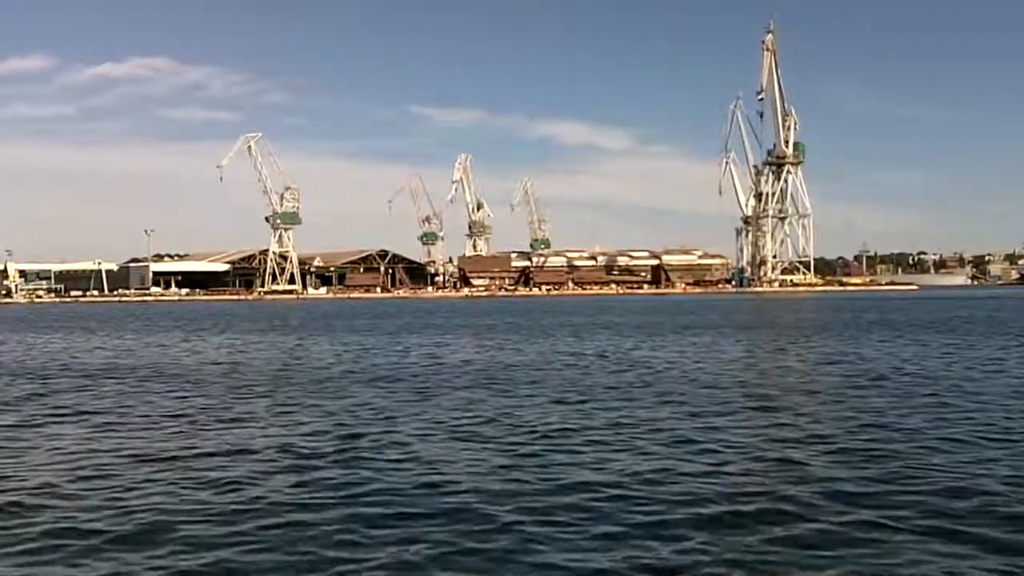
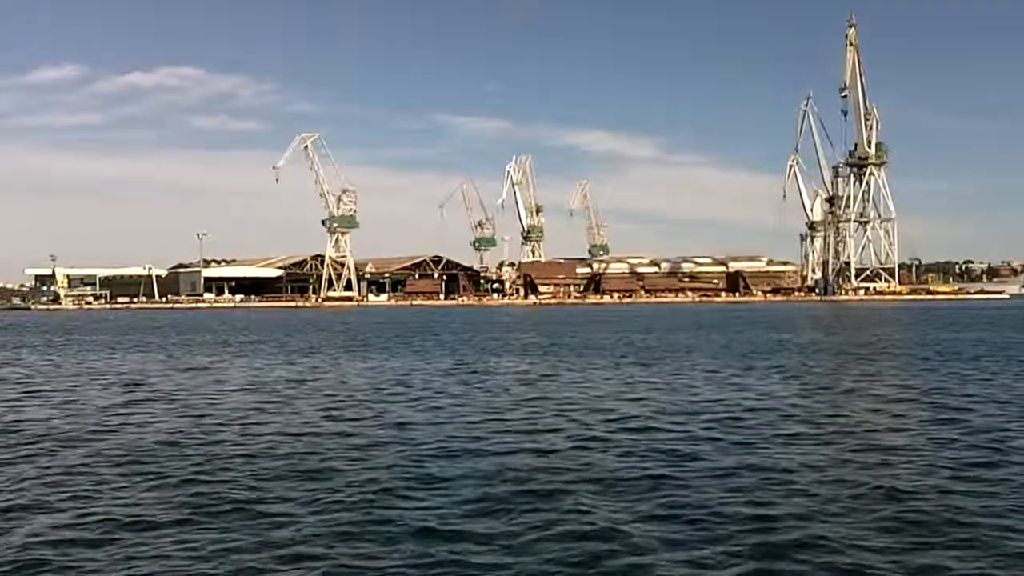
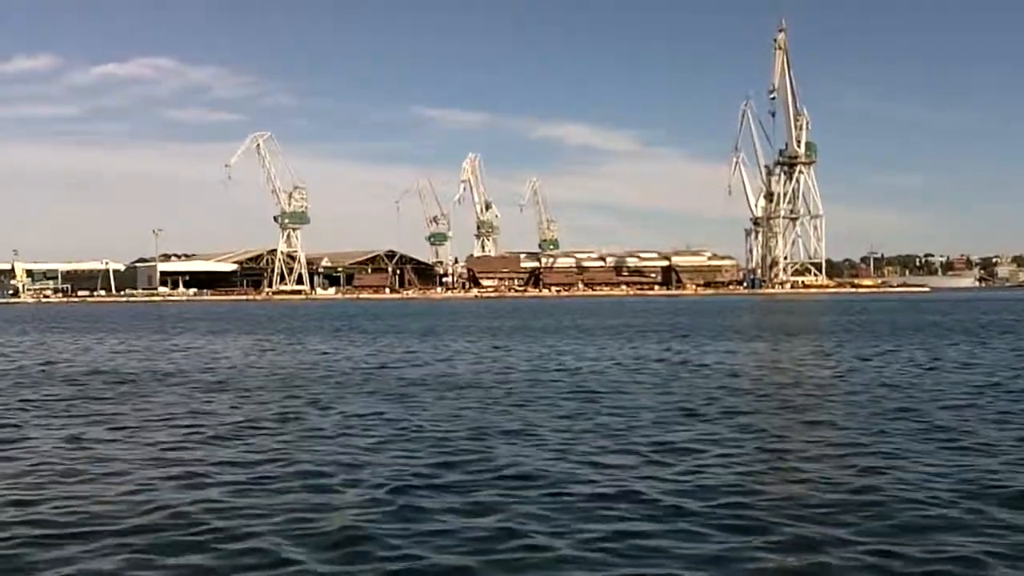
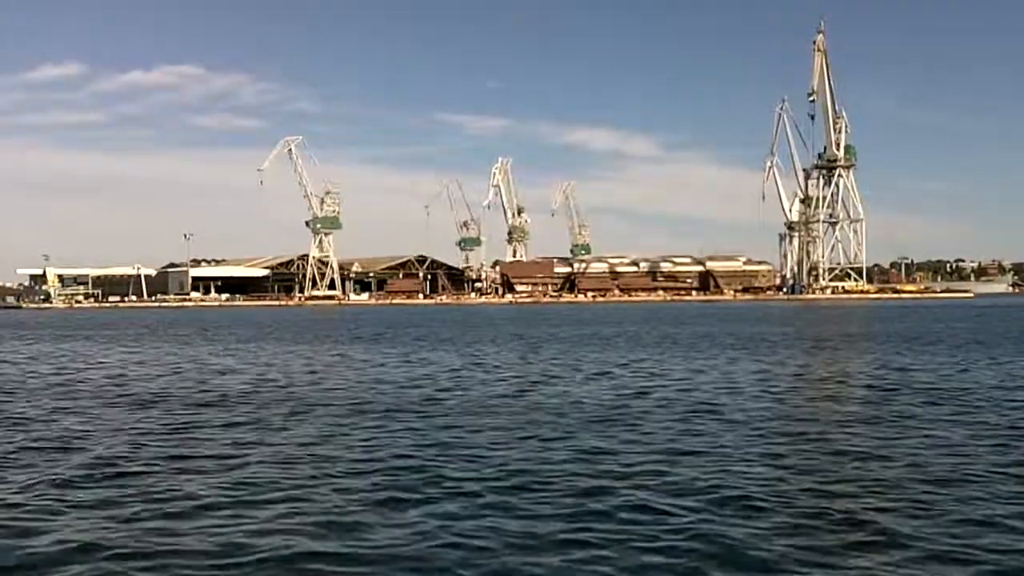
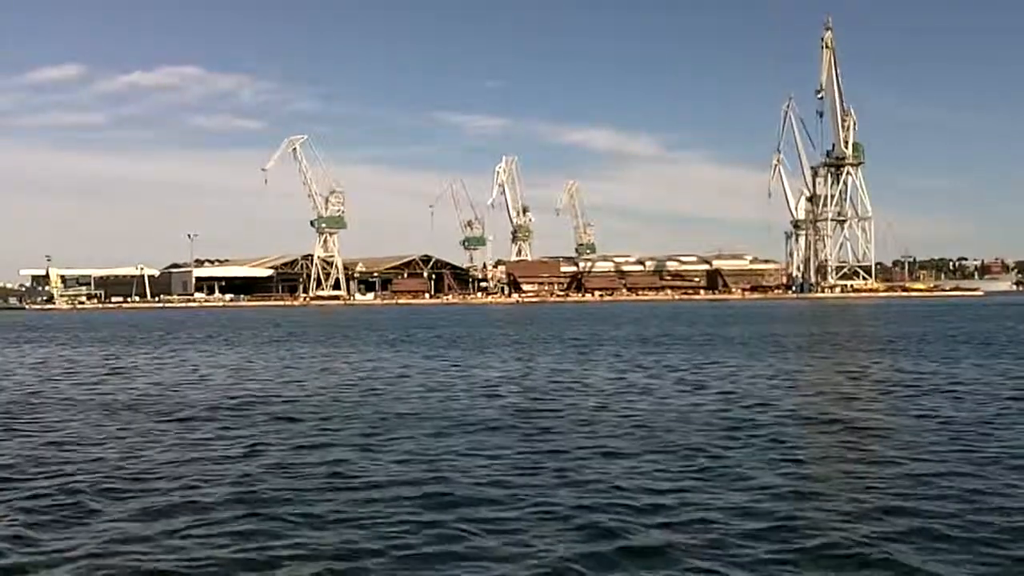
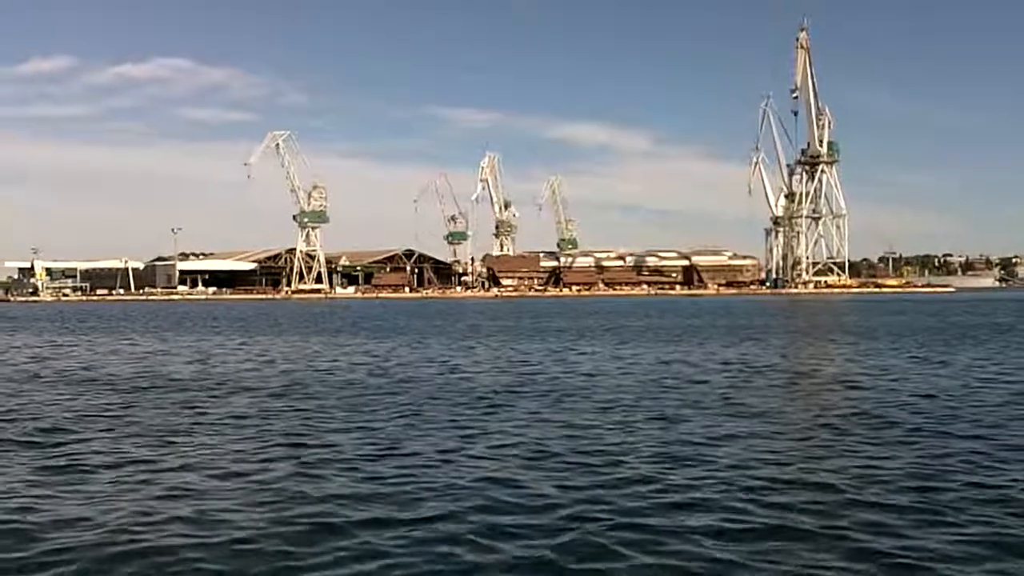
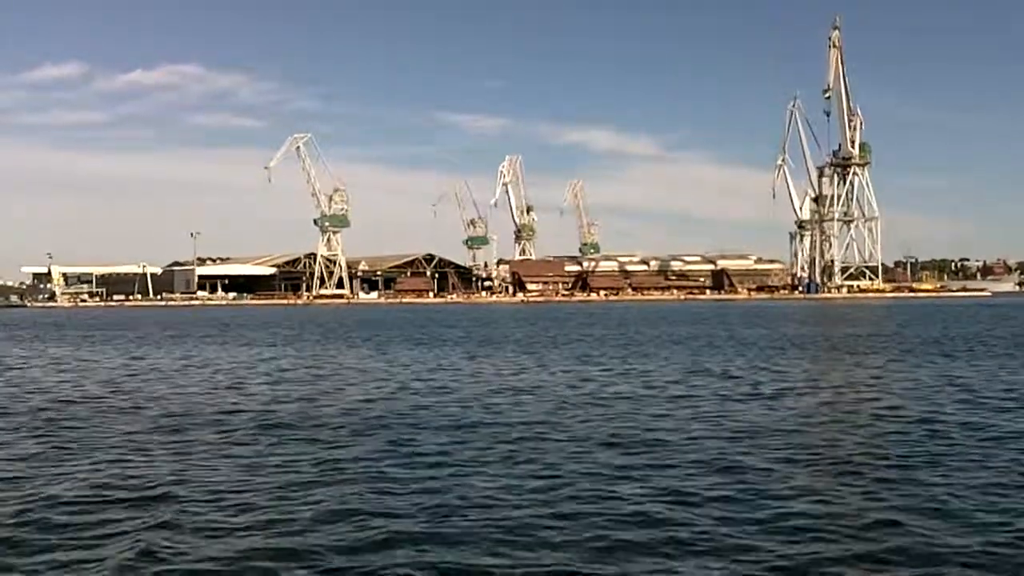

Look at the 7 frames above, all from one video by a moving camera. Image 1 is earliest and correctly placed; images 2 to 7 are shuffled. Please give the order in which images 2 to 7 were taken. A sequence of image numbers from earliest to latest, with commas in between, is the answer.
3, 6, 4, 5, 7, 2
